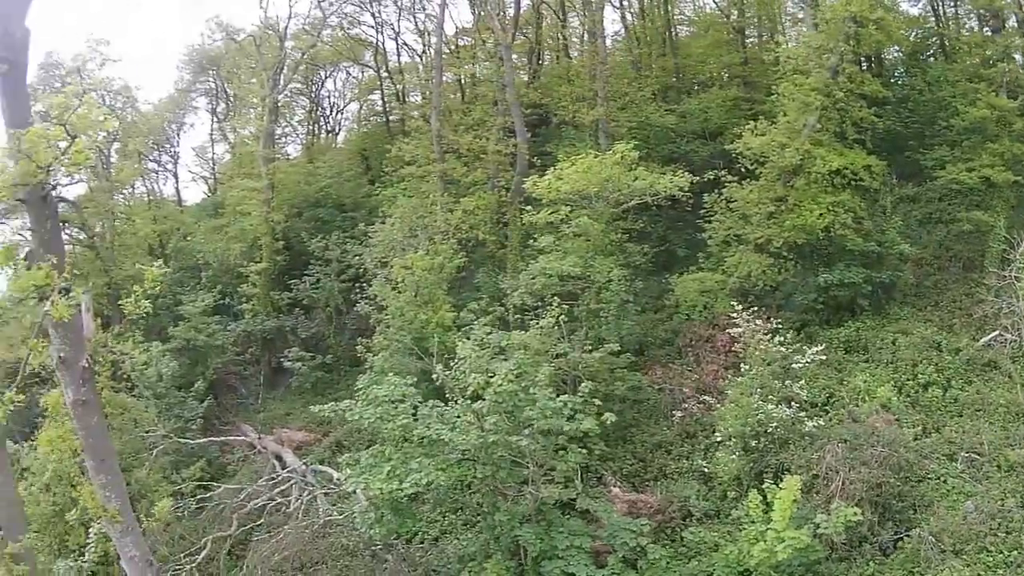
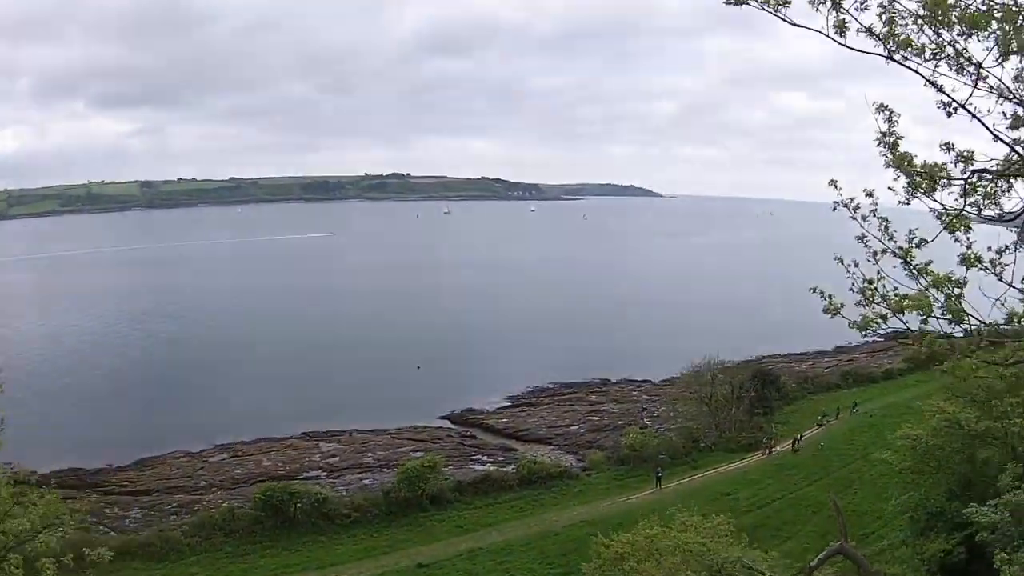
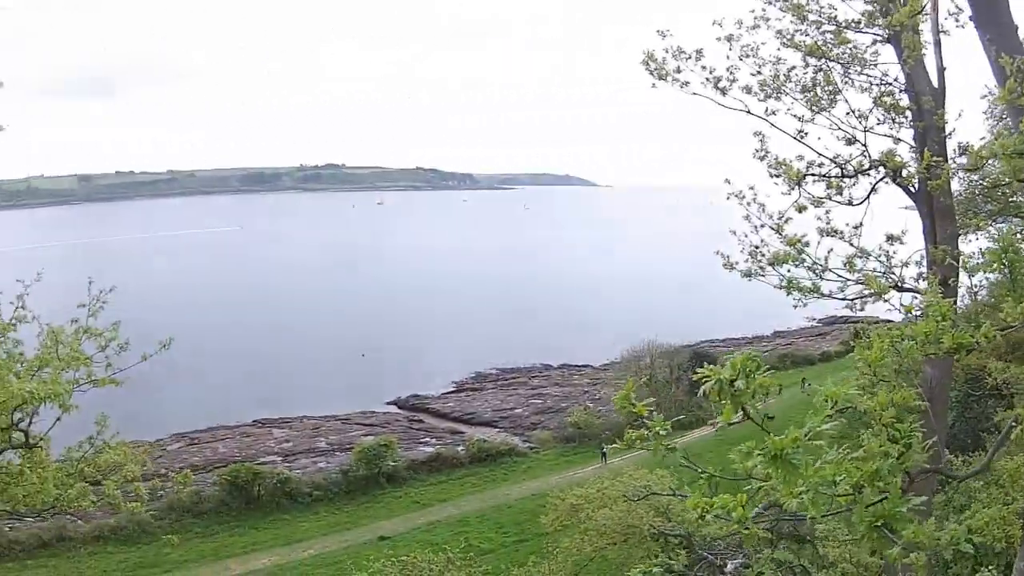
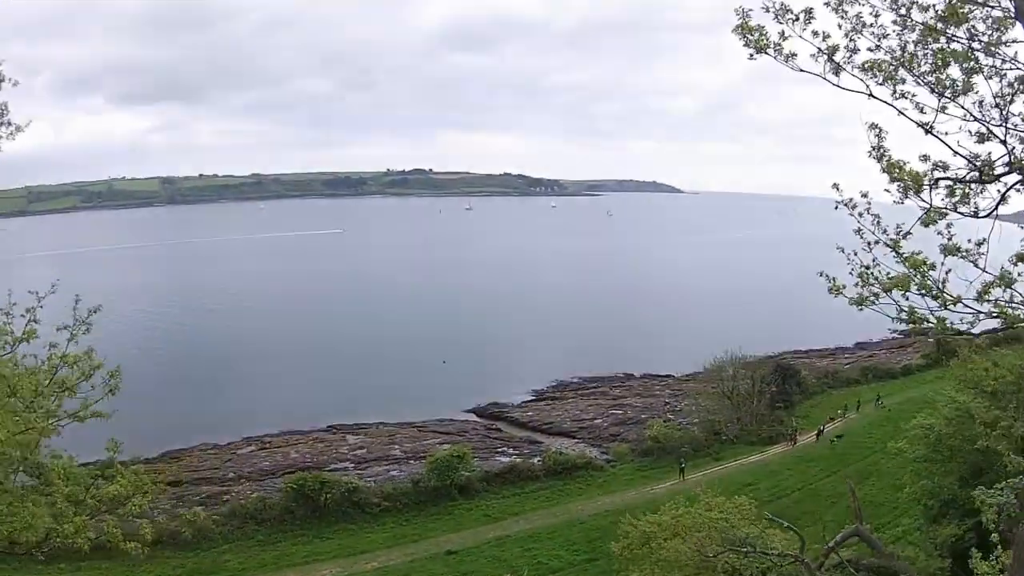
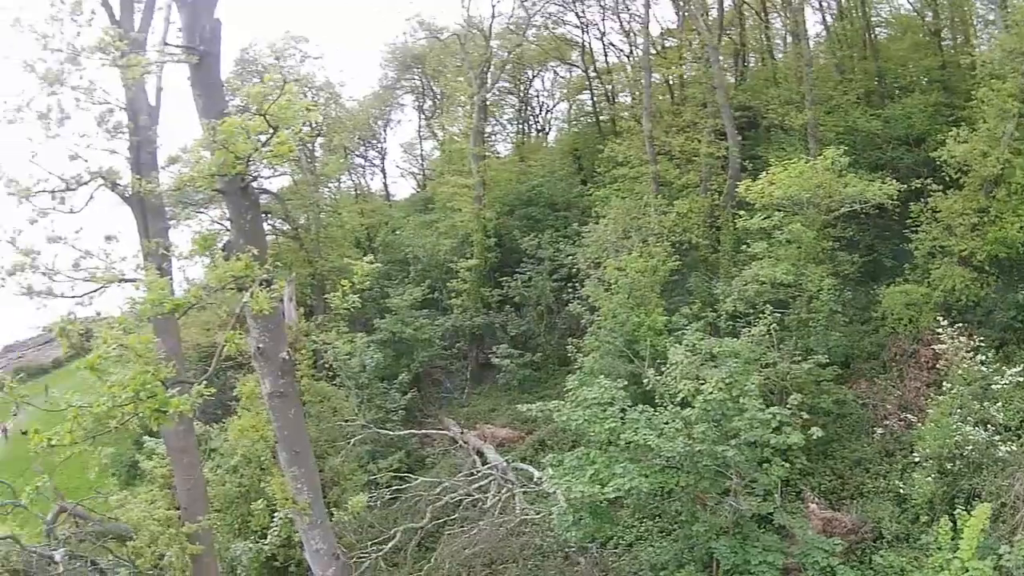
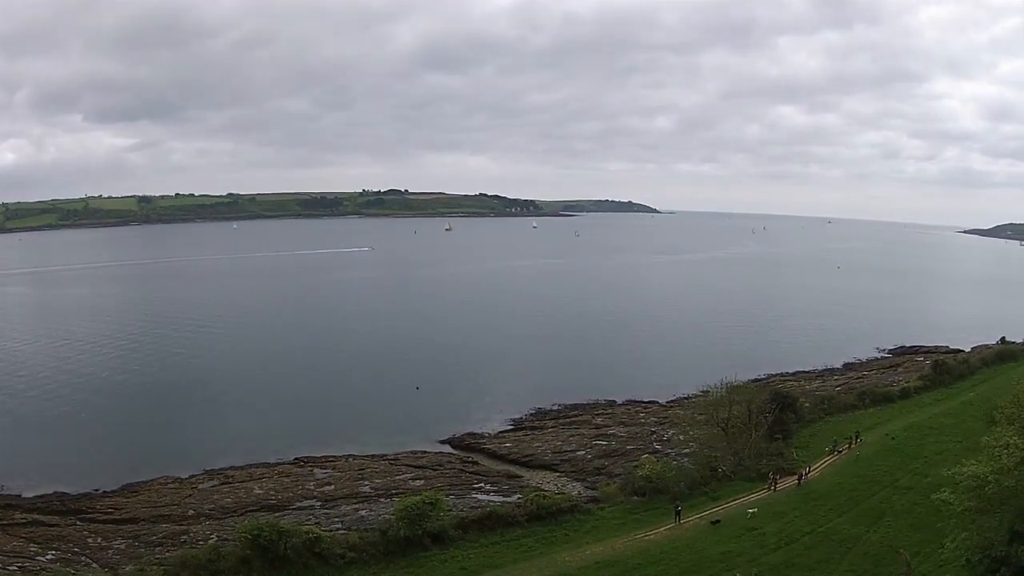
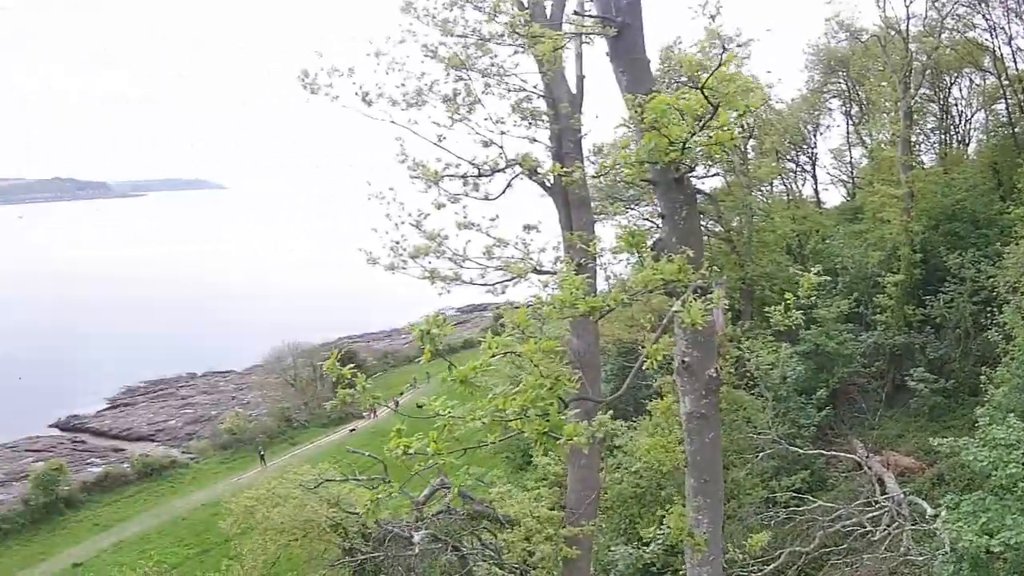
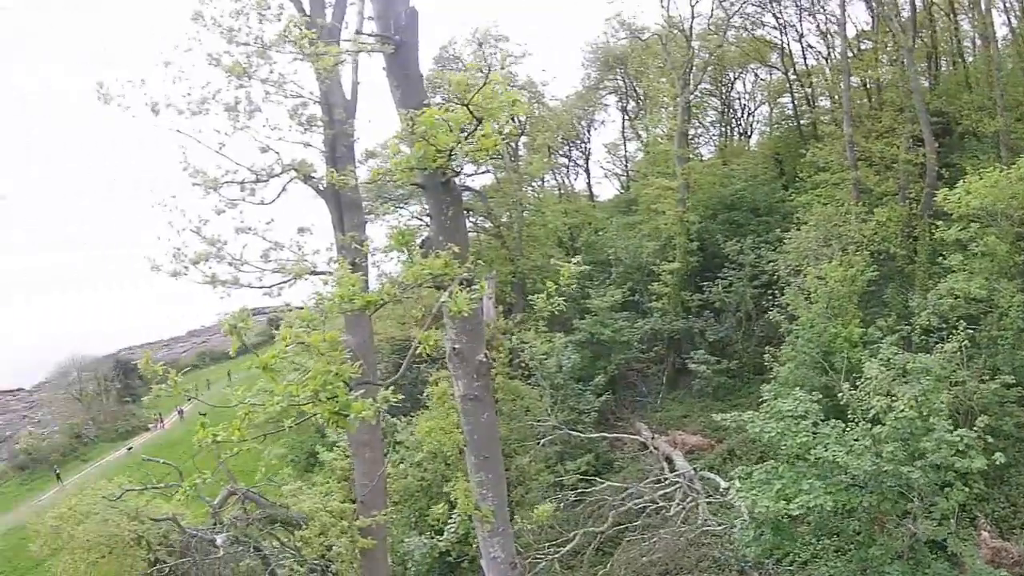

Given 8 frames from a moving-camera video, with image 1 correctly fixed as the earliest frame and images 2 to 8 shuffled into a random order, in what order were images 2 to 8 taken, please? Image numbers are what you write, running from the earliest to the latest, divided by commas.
5, 8, 7, 3, 4, 2, 6
